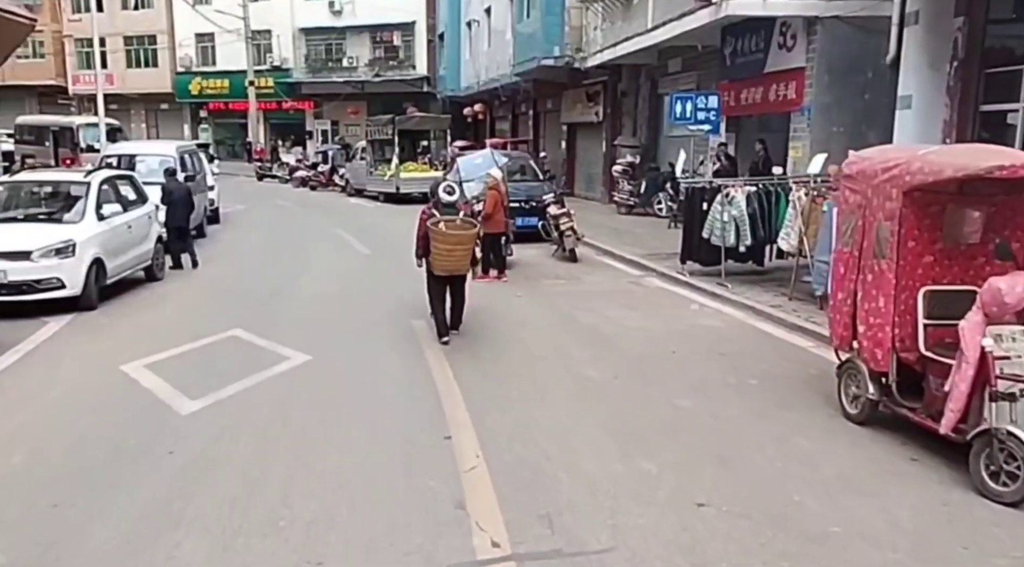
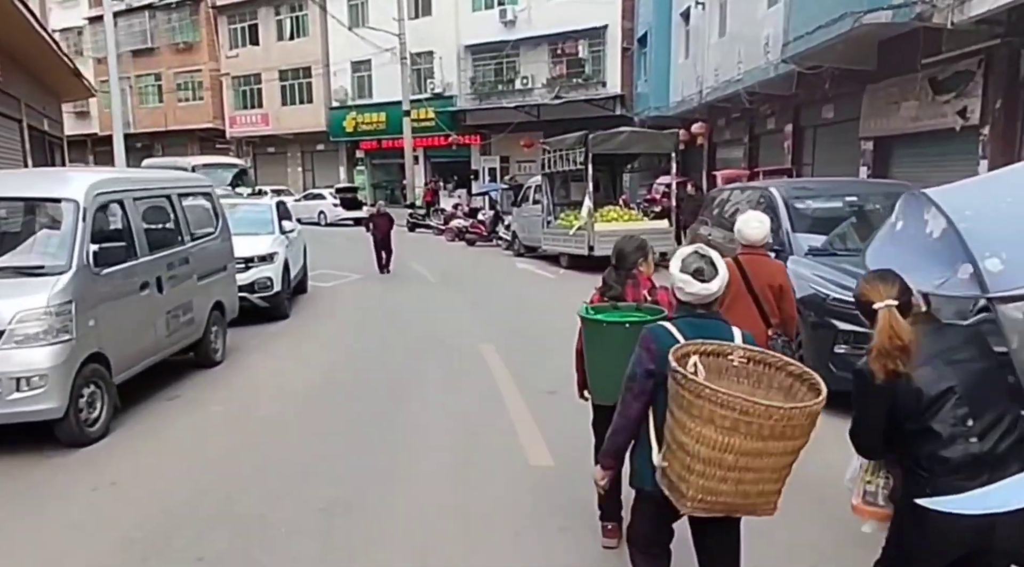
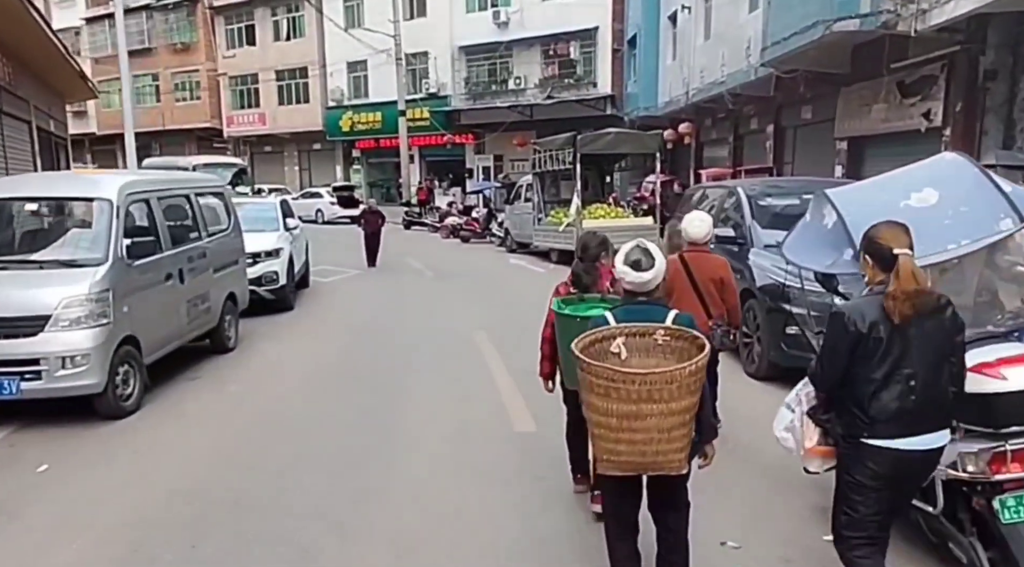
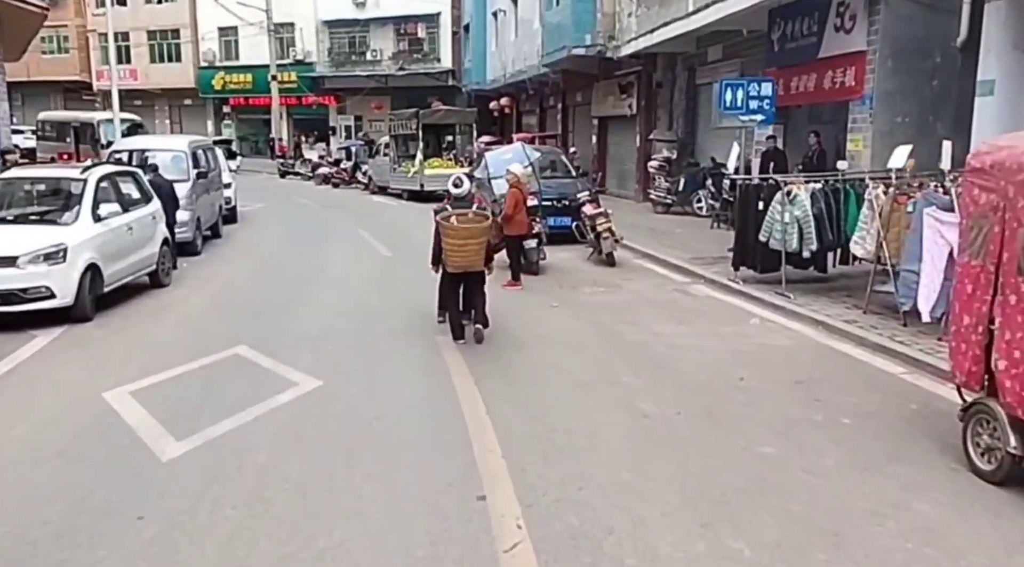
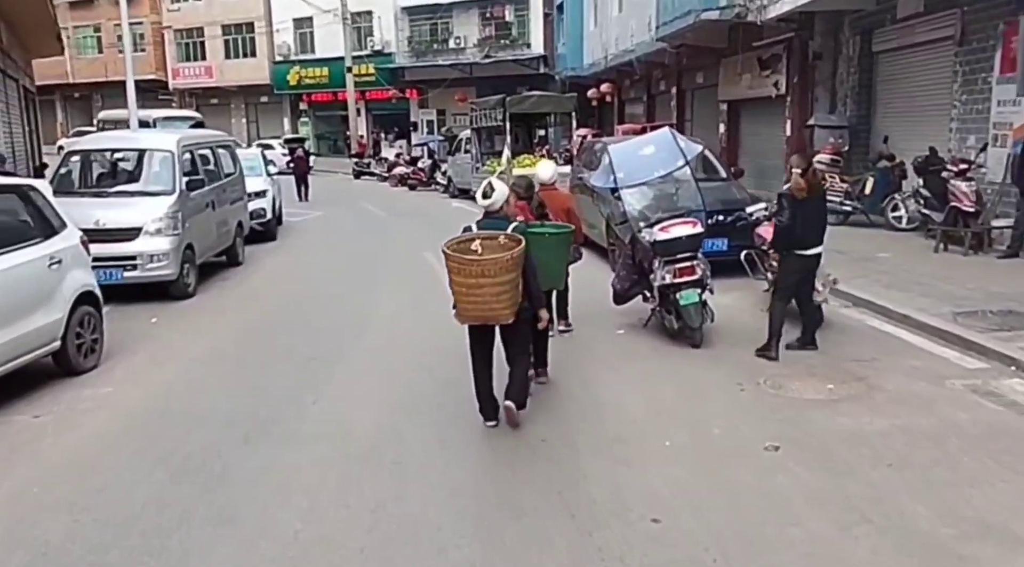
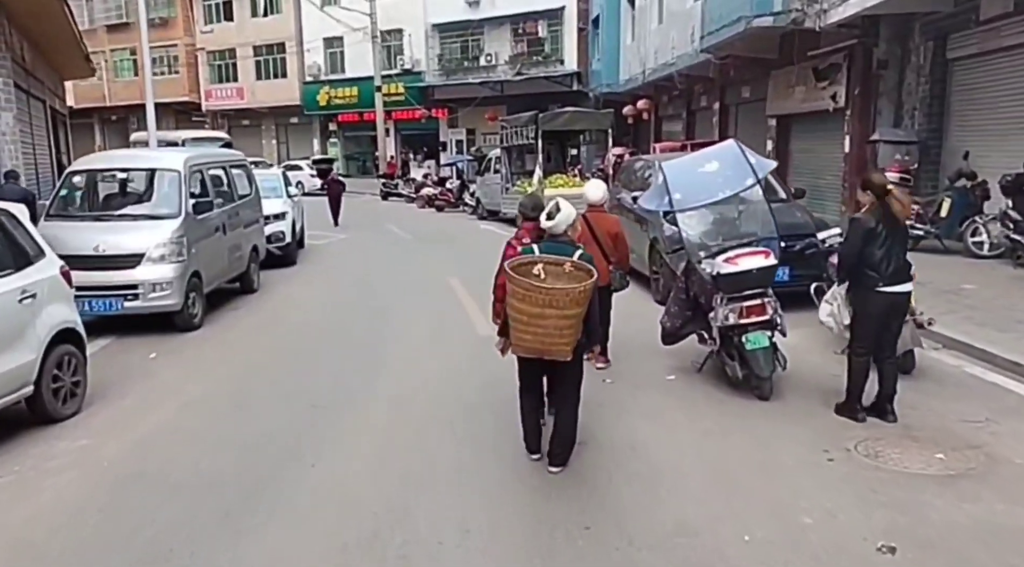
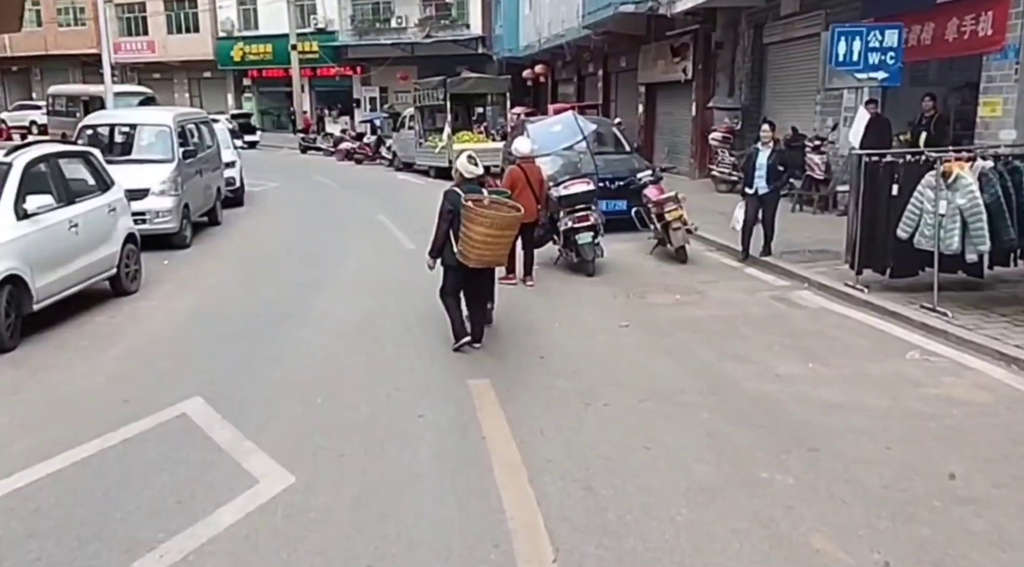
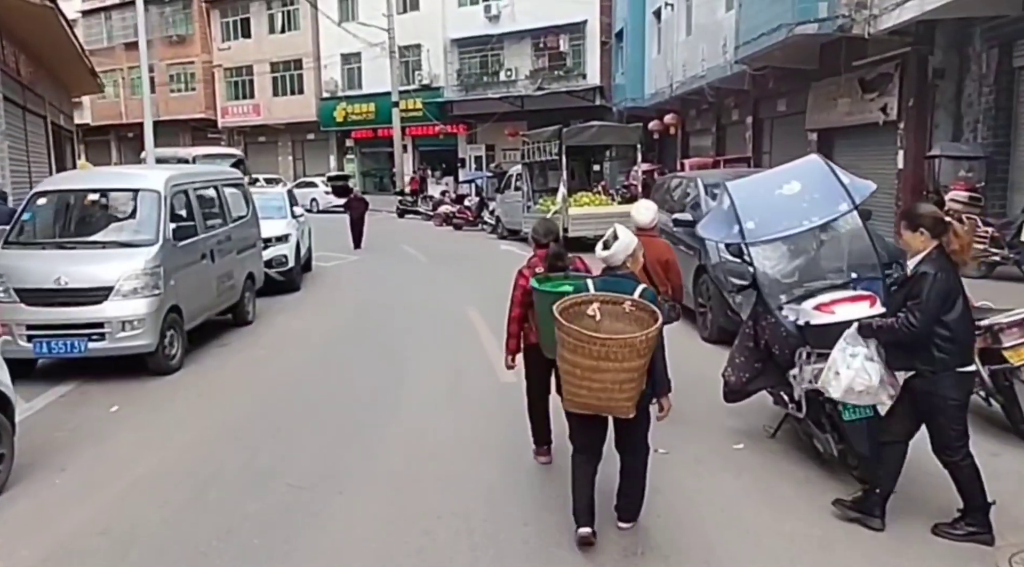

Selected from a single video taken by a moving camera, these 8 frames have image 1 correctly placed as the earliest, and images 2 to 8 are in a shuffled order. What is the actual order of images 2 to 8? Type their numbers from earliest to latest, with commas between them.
4, 7, 5, 6, 8, 3, 2
